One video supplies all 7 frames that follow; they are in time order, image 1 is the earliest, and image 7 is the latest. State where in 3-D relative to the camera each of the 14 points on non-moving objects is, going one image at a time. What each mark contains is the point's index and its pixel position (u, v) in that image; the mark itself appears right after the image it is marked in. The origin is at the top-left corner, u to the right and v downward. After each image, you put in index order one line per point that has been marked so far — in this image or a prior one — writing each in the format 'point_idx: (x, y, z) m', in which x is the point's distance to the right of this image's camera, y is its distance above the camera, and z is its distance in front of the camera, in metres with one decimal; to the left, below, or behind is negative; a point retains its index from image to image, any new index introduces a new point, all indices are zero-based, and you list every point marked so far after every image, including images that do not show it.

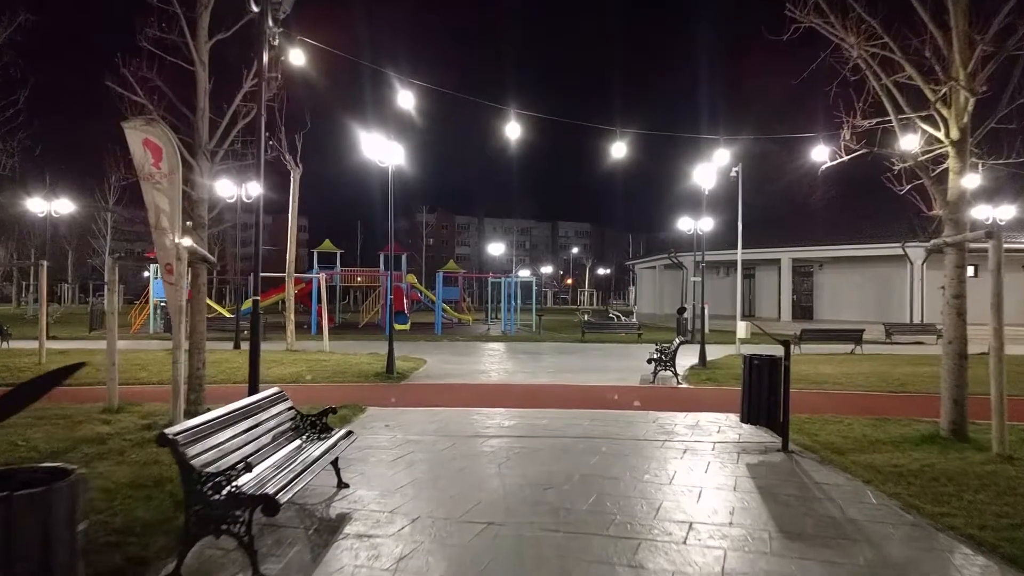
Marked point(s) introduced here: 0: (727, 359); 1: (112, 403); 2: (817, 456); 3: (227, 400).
0: (+5.6, -1.9, +19.6) m
1: (-5.0, -1.5, +9.4) m
2: (+3.3, -1.8, +8.0) m
3: (-4.6, -1.8, +12.2) m
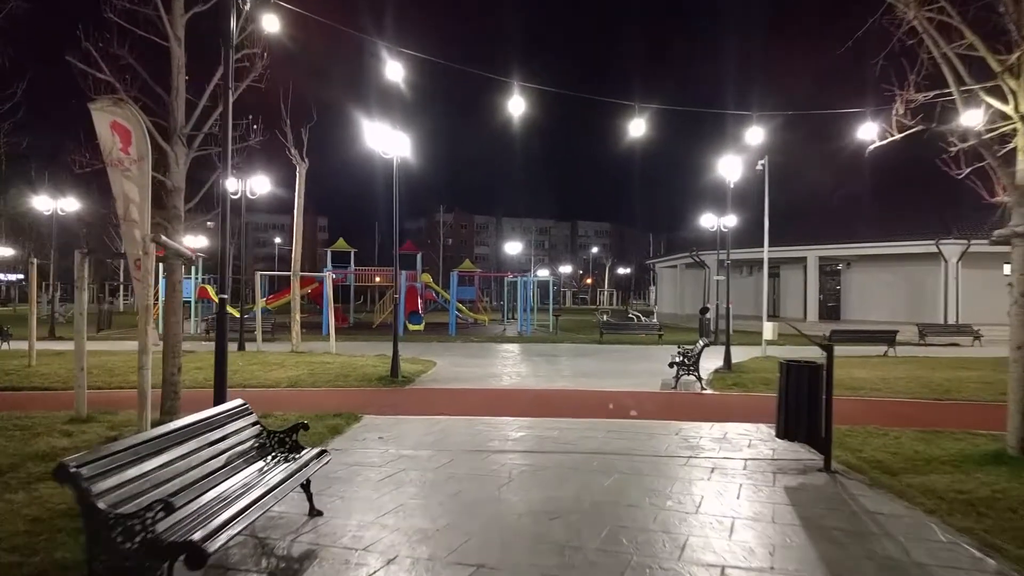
0: (+6.0, -1.9, +18.5) m
1: (-4.9, -1.4, +8.6) m
2: (+3.3, -1.8, +7.0) m
3: (-4.5, -1.8, +11.4) m
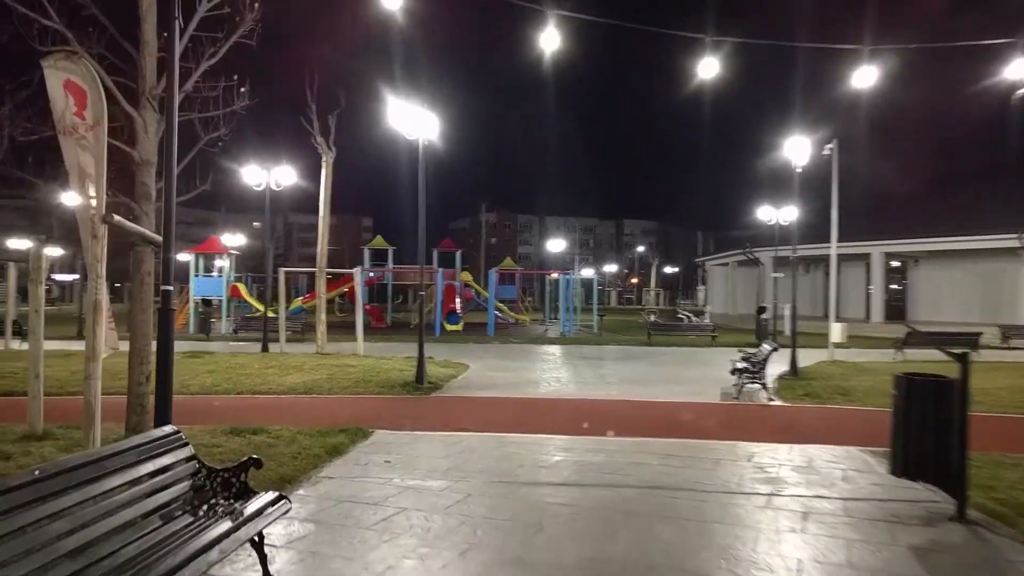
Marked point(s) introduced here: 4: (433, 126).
0: (+6.8, -1.8, +16.6) m
1: (-4.6, -1.4, +7.3) m
2: (+3.5, -1.7, +5.2) m
3: (-4.0, -1.7, +10.0) m
4: (-1.4, +2.9, +13.3) m
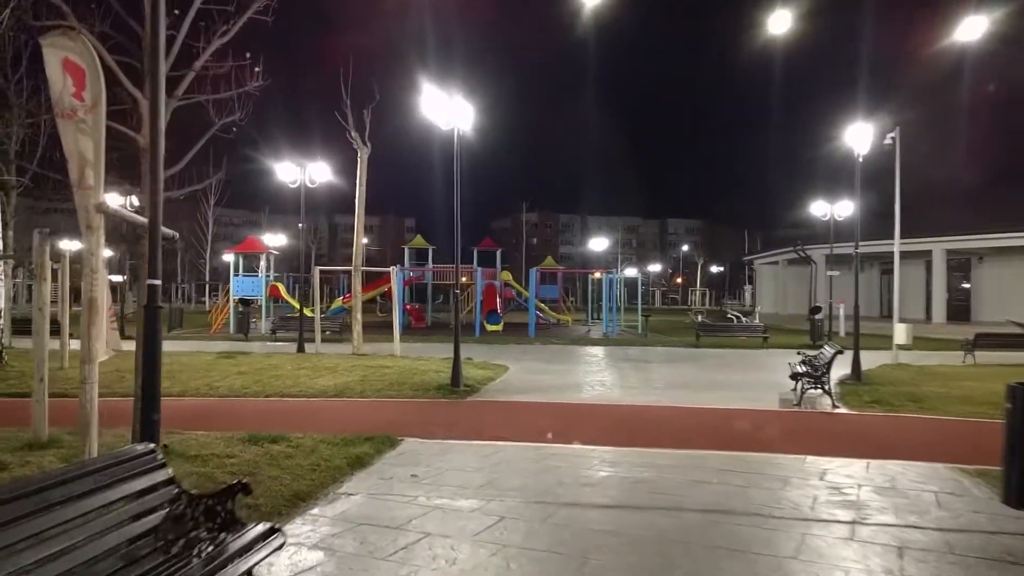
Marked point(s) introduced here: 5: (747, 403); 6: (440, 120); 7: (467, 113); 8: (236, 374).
0: (+7.7, -1.7, +15.4) m
1: (-4.3, -1.3, +6.8) m
2: (+3.7, -1.6, +4.3) m
3: (-3.5, -1.7, +9.5) m
4: (-0.7, +2.9, +12.7) m
5: (+3.7, -1.8, +11.9) m
6: (-1.2, +2.8, +12.5) m
7: (-0.8, +2.9, +12.7) m
8: (-5.1, -1.6, +14.0) m
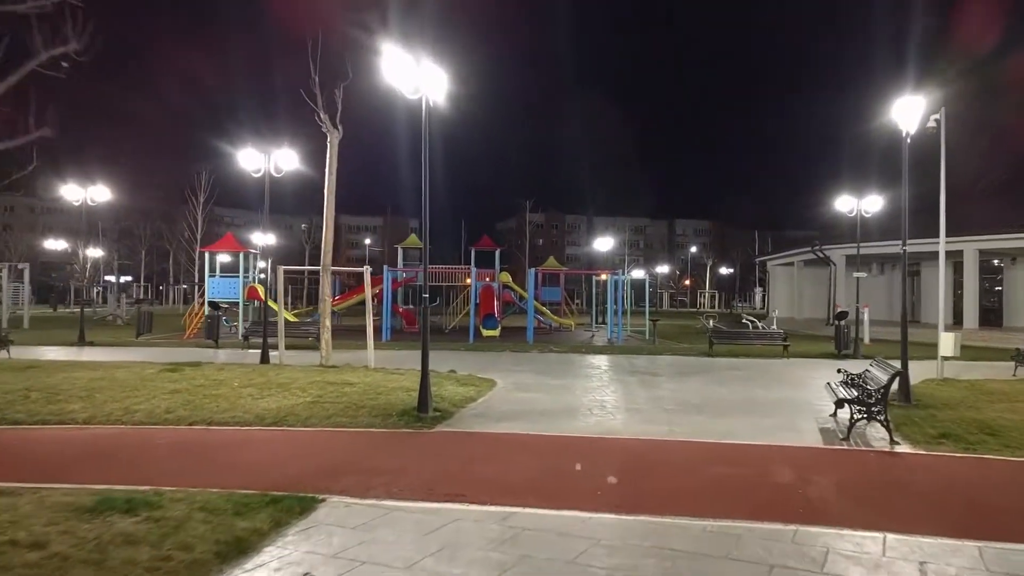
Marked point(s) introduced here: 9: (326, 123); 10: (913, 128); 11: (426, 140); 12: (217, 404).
0: (+7.5, -1.8, +13.1) m
1: (-4.6, -1.4, +4.6) m
2: (+3.4, -1.7, +2.0) m
3: (-3.8, -1.8, +7.3) m
4: (-1.0, +2.8, +10.5) m
5: (+3.4, -1.9, +9.6) m
6: (-1.5, +2.8, +10.3) m
7: (-1.0, +2.9, +10.5) m
8: (-5.4, -1.6, +11.8) m
9: (-4.0, +3.6, +16.4) m
10: (+6.6, +2.6, +12.4) m
11: (-1.2, +2.1, +10.6) m
12: (-4.3, -1.7, +10.9) m
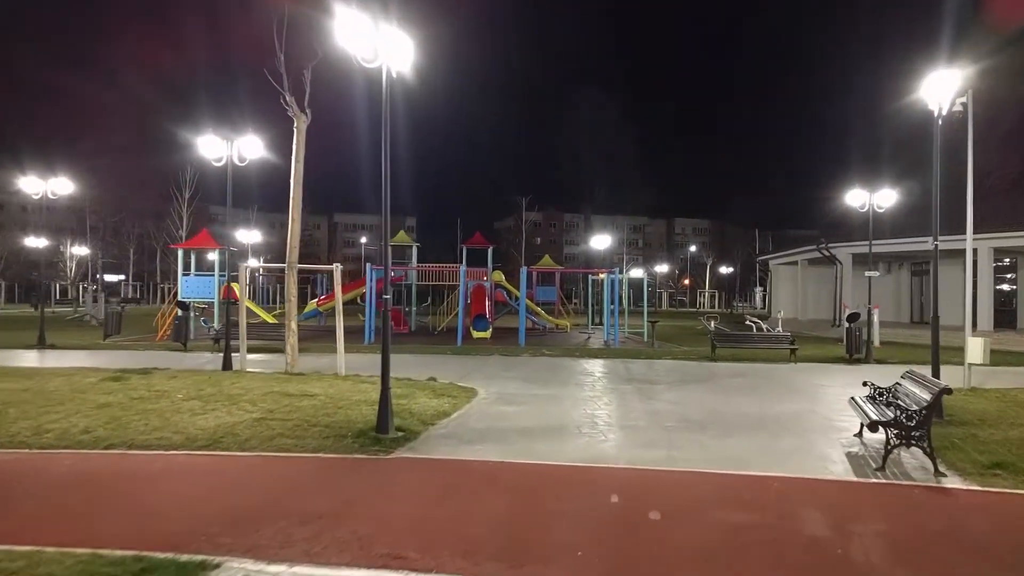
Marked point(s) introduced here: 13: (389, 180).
0: (+7.1, -1.8, +11.7) m
1: (-4.9, -1.4, +3.2) m
2: (+3.1, -1.7, +0.6) m
3: (-4.1, -1.8, +5.9) m
4: (-1.3, +2.8, +9.0) m
5: (+3.1, -1.9, +8.1) m
6: (-1.8, +2.8, +8.9) m
7: (-1.3, +2.9, +9.0) m
8: (-5.7, -1.6, +10.3) m
9: (-4.3, +3.6, +14.9) m
10: (+6.3, +2.6, +10.9) m
11: (-1.5, +2.1, +9.1) m
12: (-4.6, -1.7, +9.4) m
13: (-1.5, +1.3, +9.3) m
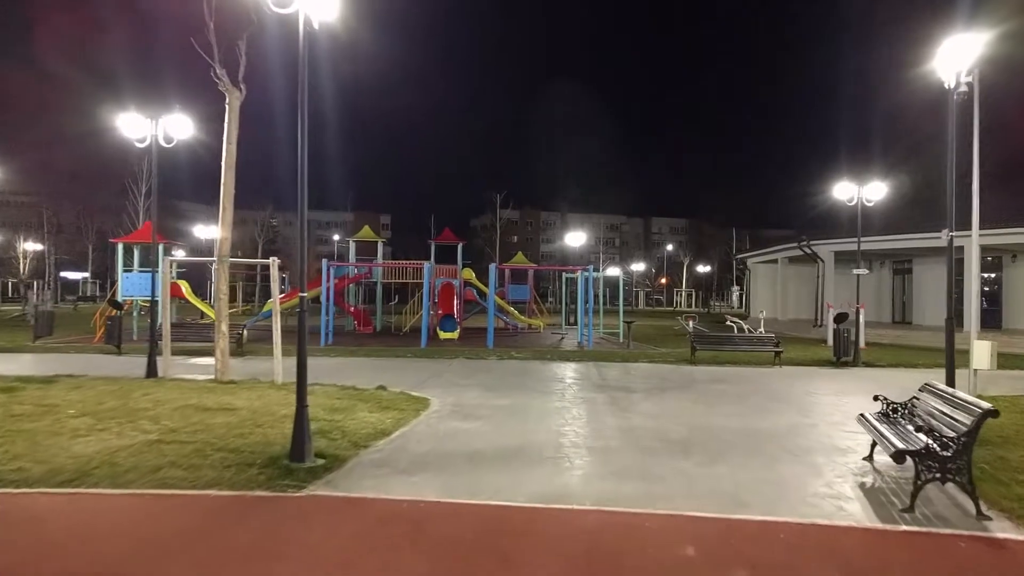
0: (+6.5, -1.8, +10.3) m
1: (-5.2, -1.3, +1.4) m
2: (+2.8, -1.7, -0.9) m
3: (-4.5, -1.7, +4.2) m
4: (-1.8, +2.9, +7.4) m
5: (+2.6, -1.8, +6.7) m
6: (-2.3, +2.8, +7.2) m
7: (-1.8, +2.9, +7.4) m
8: (-6.2, -1.6, +8.6) m
9: (-5.0, +3.6, +13.2) m
10: (+5.7, +2.7, +9.5) m
11: (-2.0, +2.1, +7.5) m
12: (-5.1, -1.6, +7.7) m
13: (-2.0, +1.4, +7.7) m
